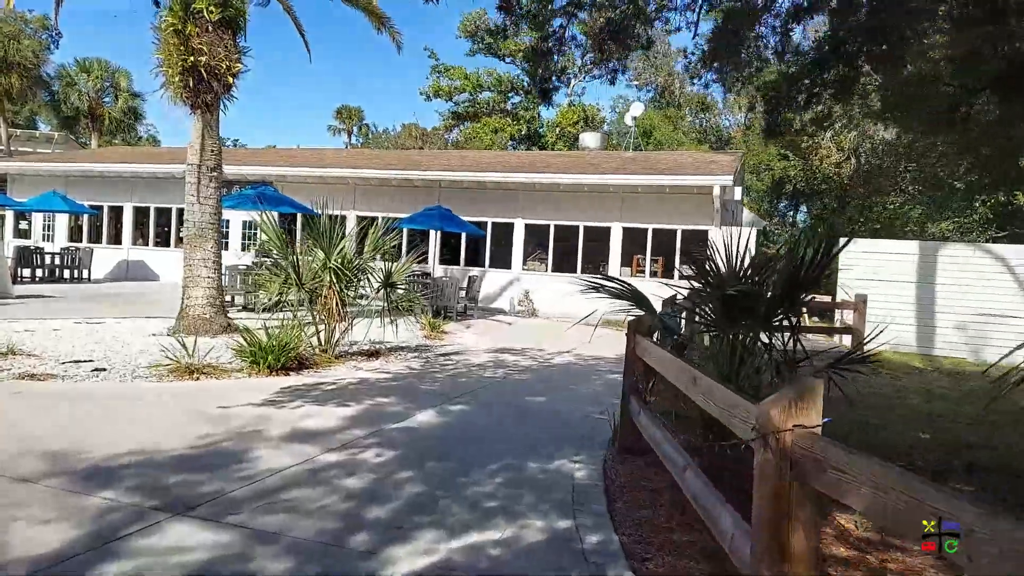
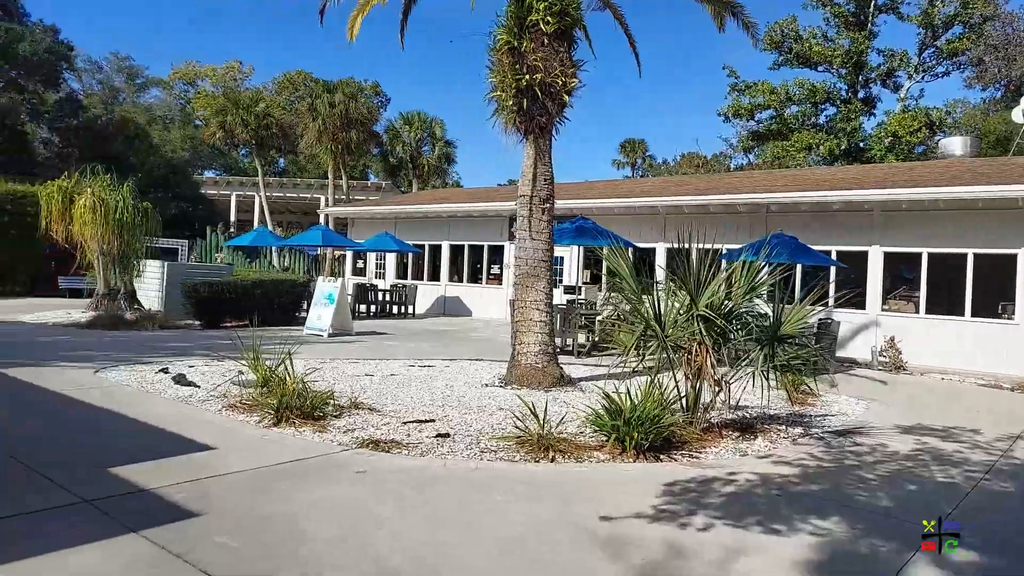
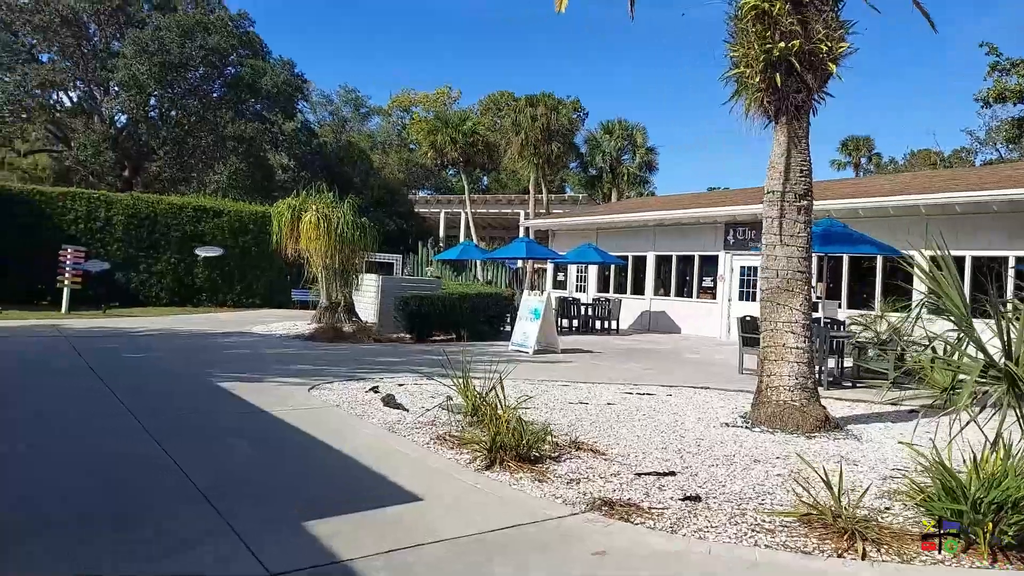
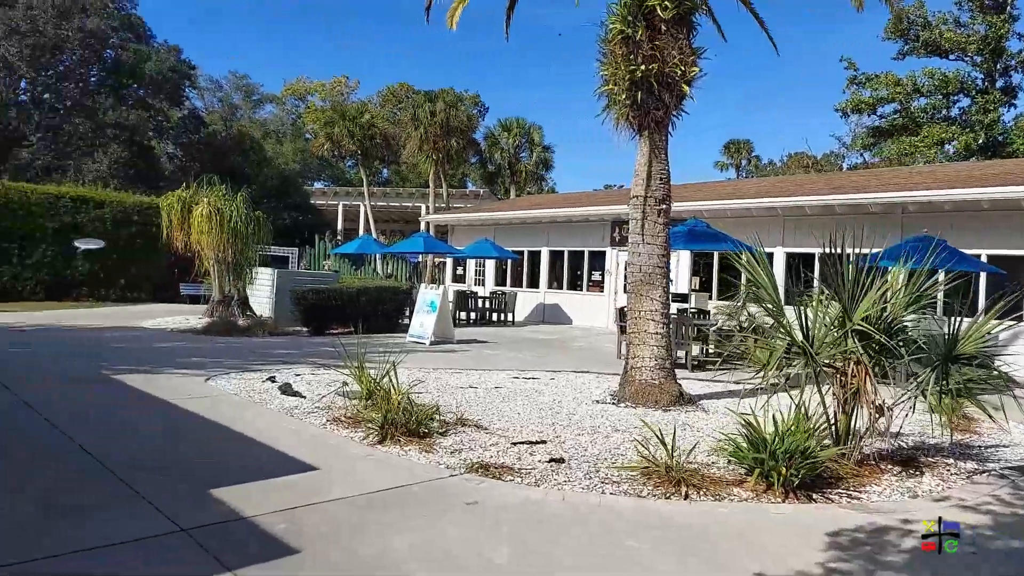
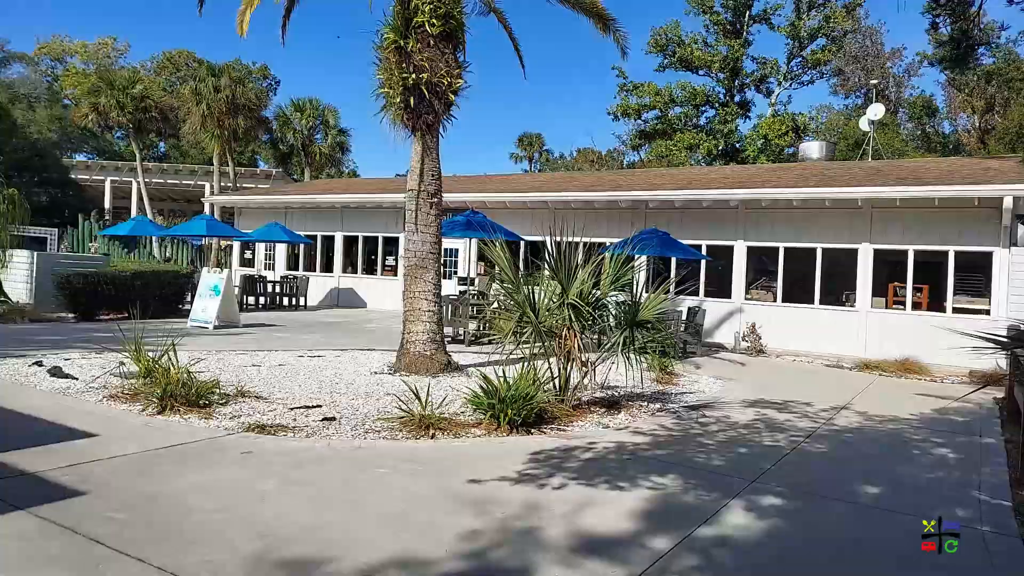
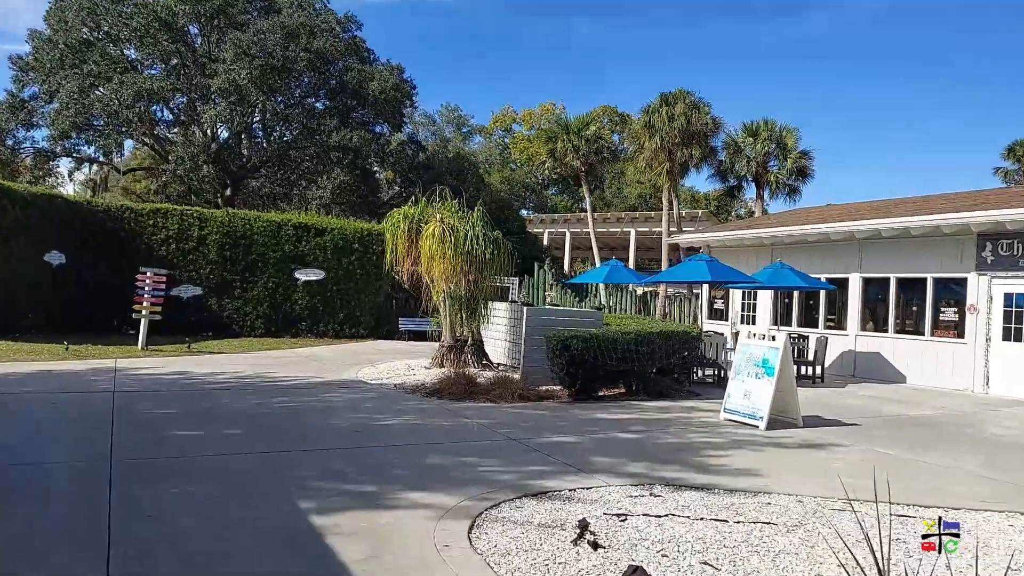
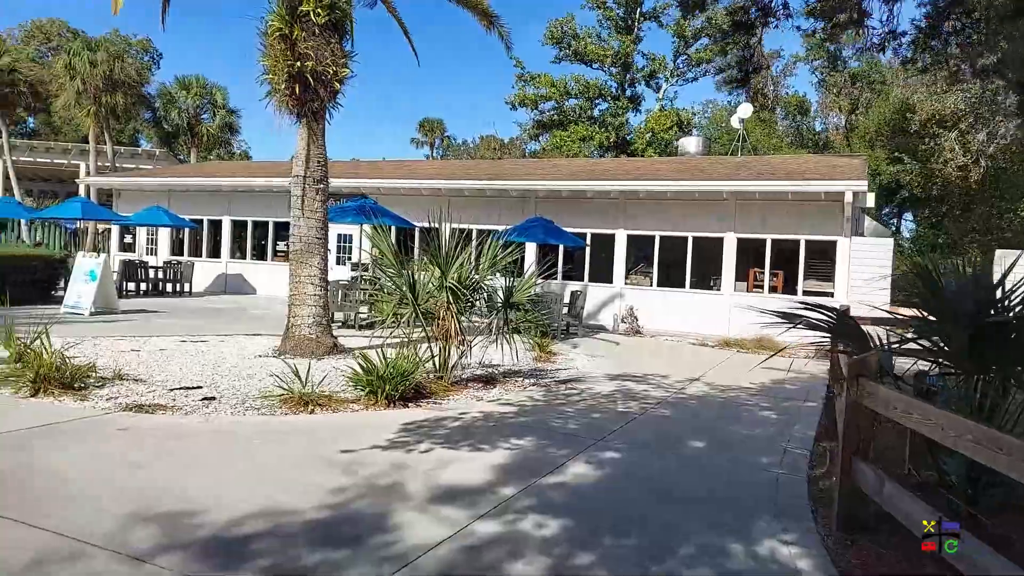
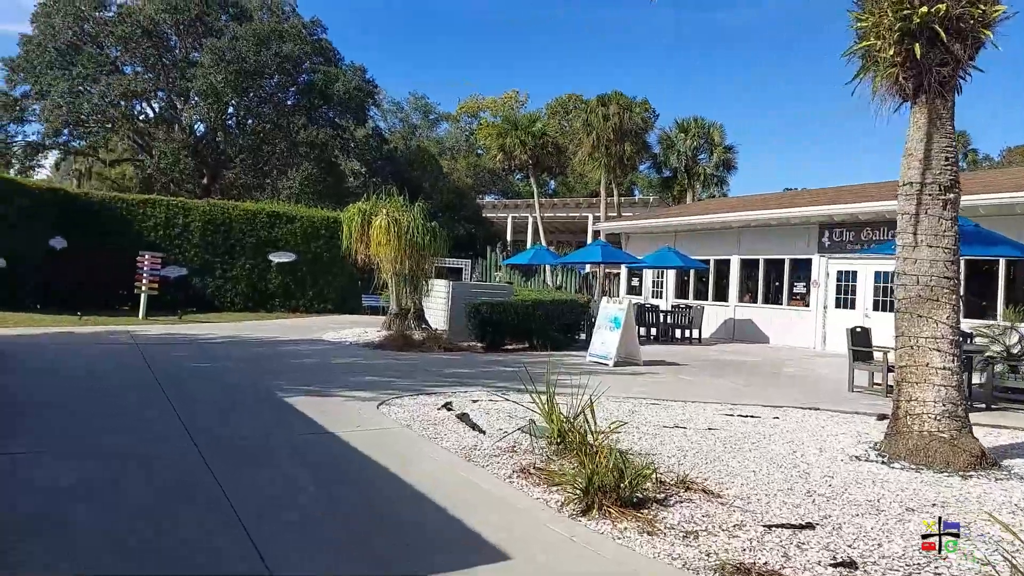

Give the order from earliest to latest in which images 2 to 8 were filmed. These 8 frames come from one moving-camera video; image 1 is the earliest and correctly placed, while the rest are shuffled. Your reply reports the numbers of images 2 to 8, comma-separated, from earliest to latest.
7, 5, 2, 4, 3, 8, 6
